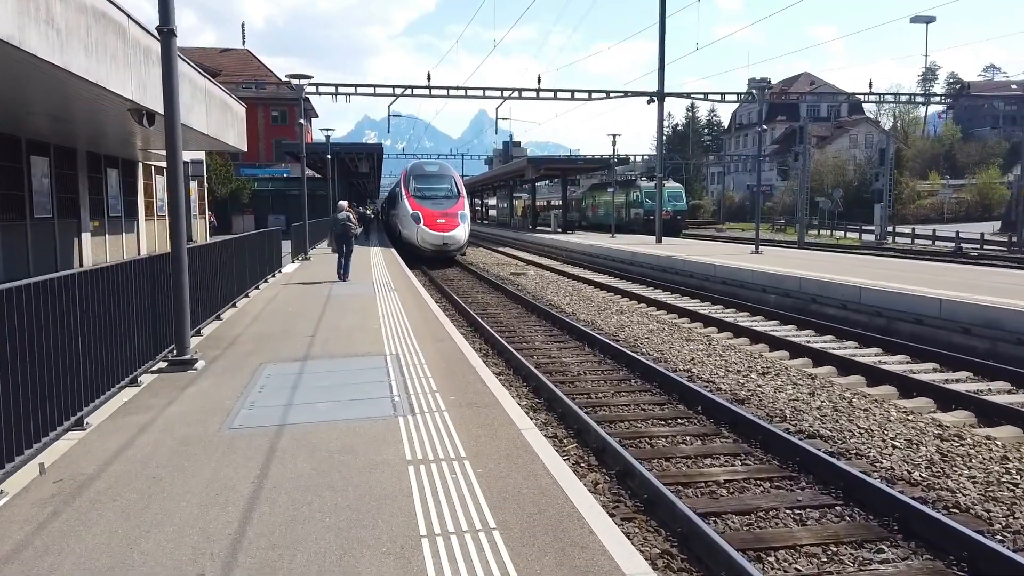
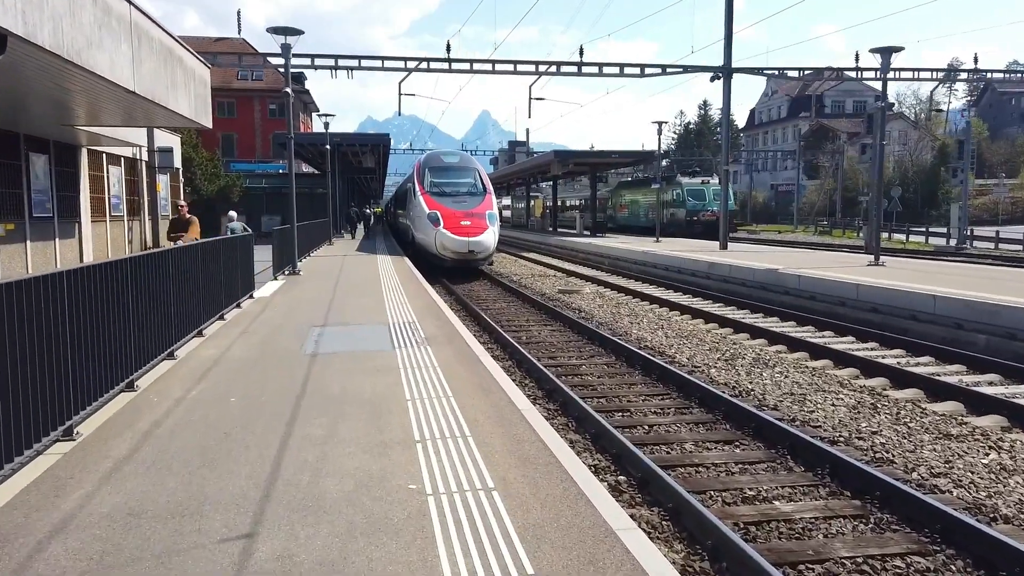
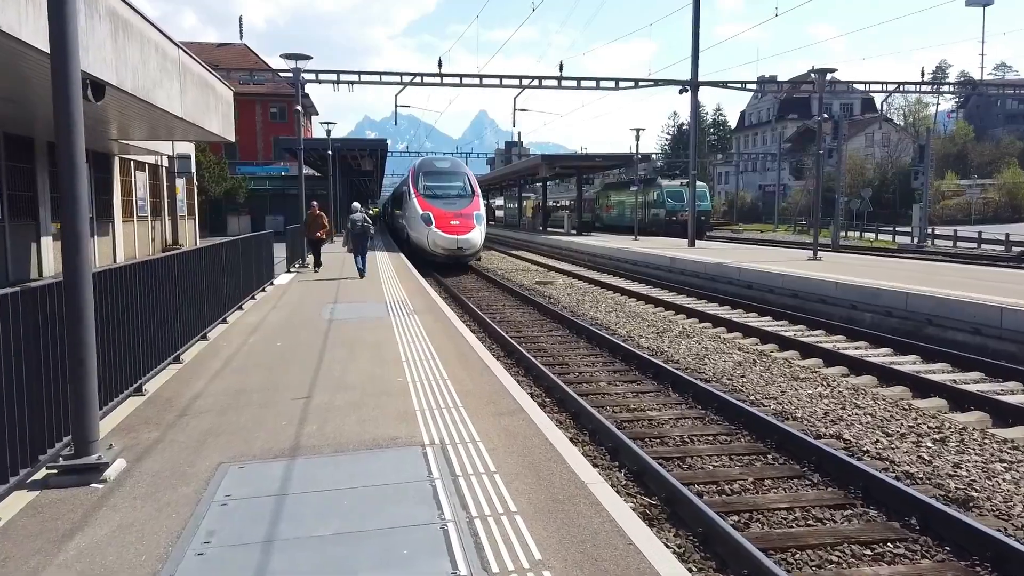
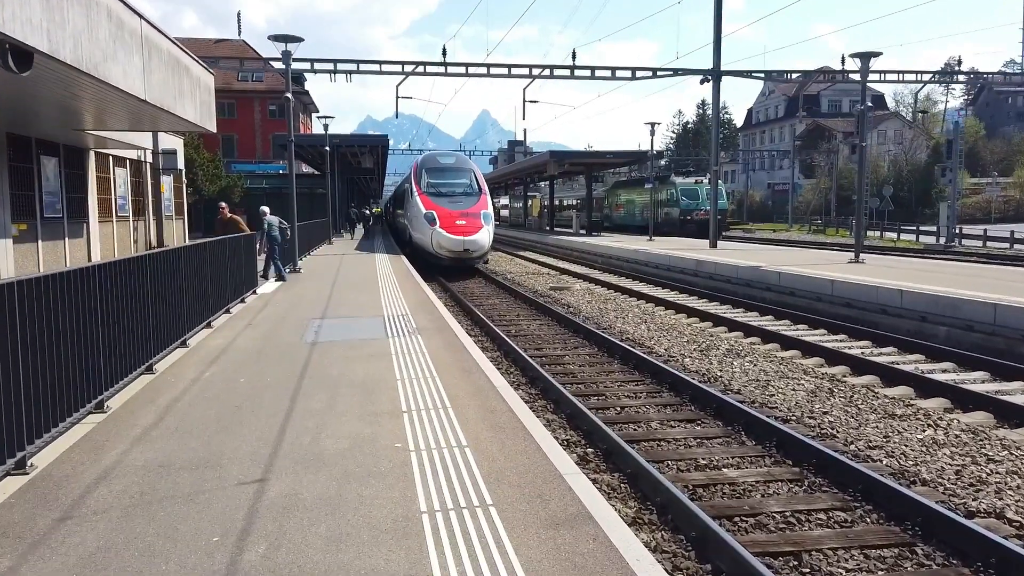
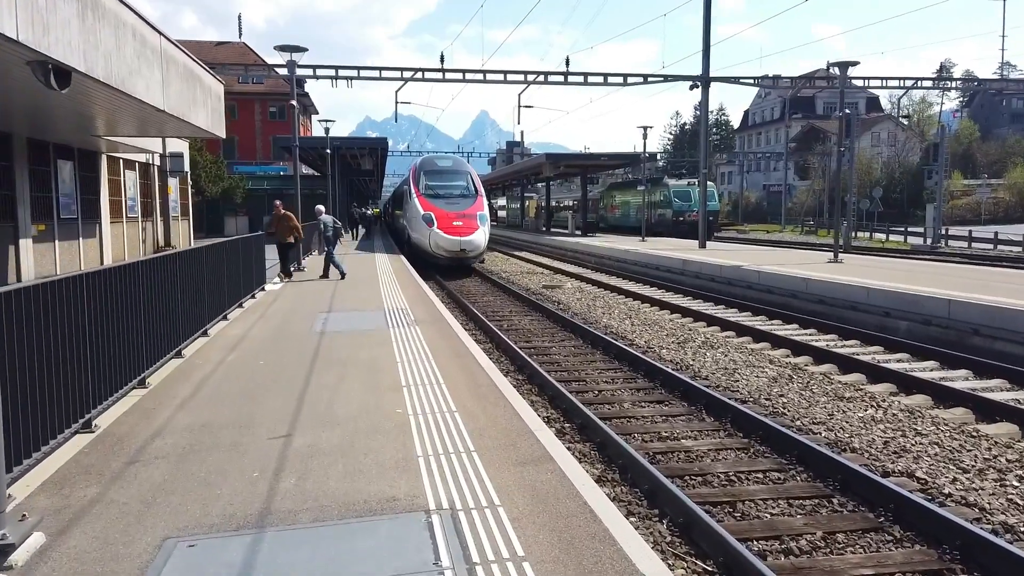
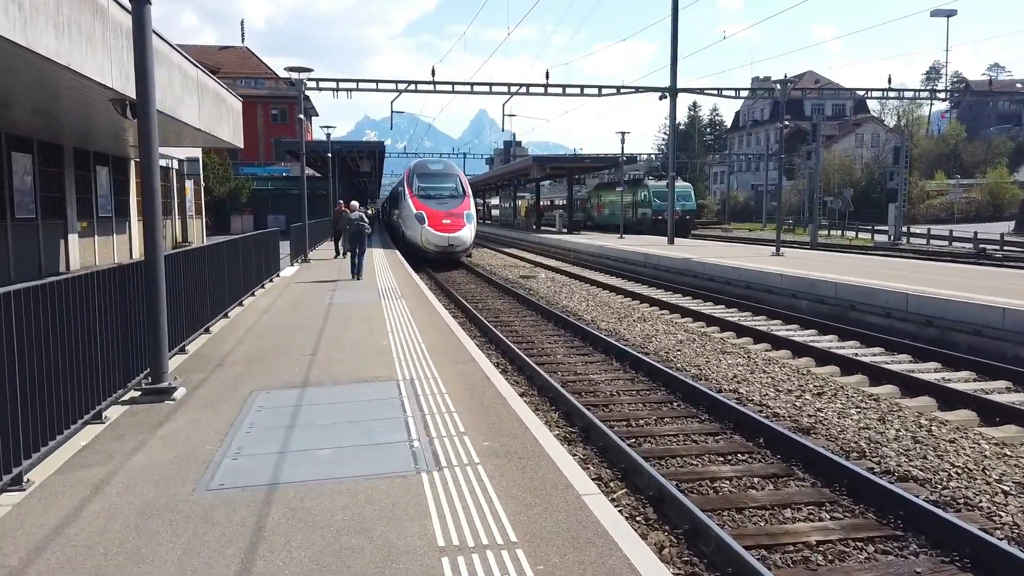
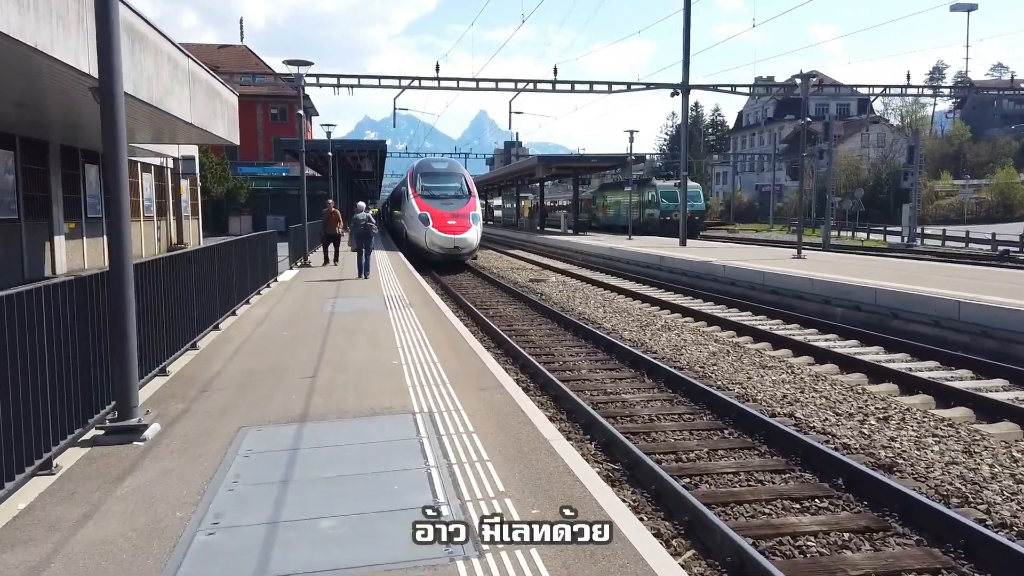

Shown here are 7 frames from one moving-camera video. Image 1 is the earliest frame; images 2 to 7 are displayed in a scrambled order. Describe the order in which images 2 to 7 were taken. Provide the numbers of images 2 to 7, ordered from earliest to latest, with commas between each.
6, 7, 3, 5, 4, 2
